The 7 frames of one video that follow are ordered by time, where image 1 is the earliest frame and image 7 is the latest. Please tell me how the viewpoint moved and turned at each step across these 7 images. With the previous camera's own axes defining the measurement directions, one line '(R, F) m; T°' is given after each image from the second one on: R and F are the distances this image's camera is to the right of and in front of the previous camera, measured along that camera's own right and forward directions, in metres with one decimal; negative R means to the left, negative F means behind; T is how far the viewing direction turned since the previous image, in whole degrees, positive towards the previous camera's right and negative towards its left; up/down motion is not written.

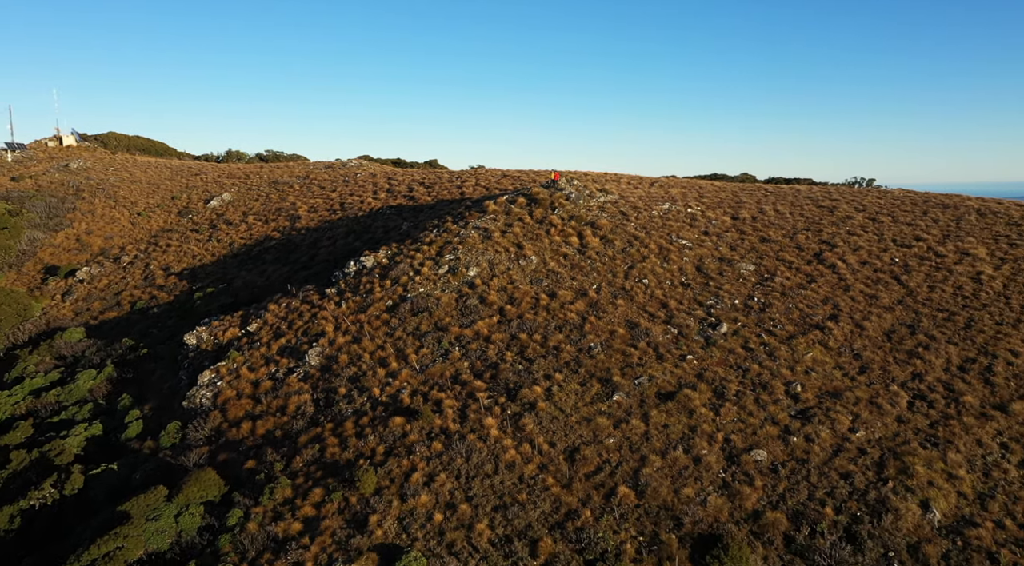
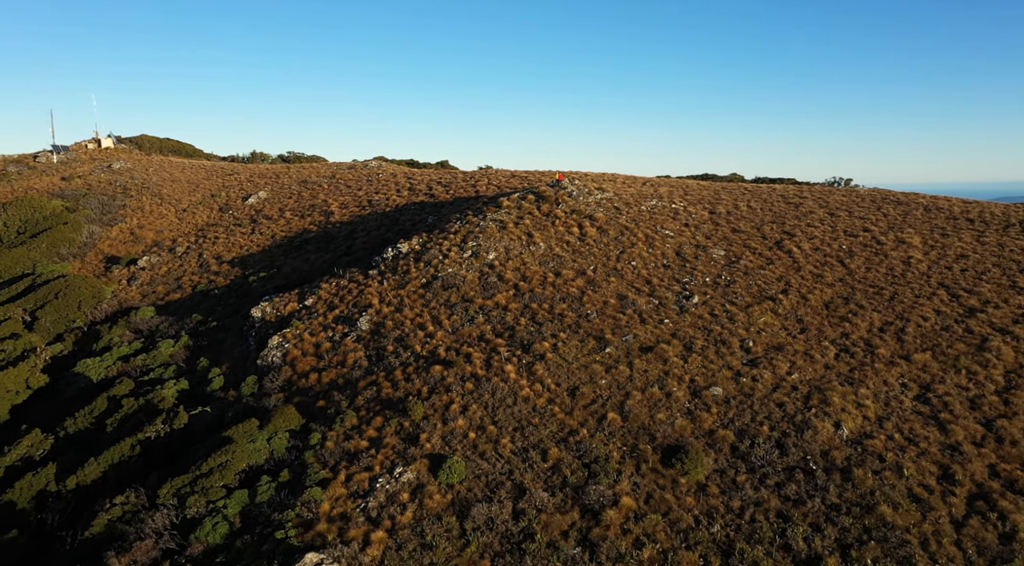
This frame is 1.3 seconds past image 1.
(-0.4, -4.9) m; 0°
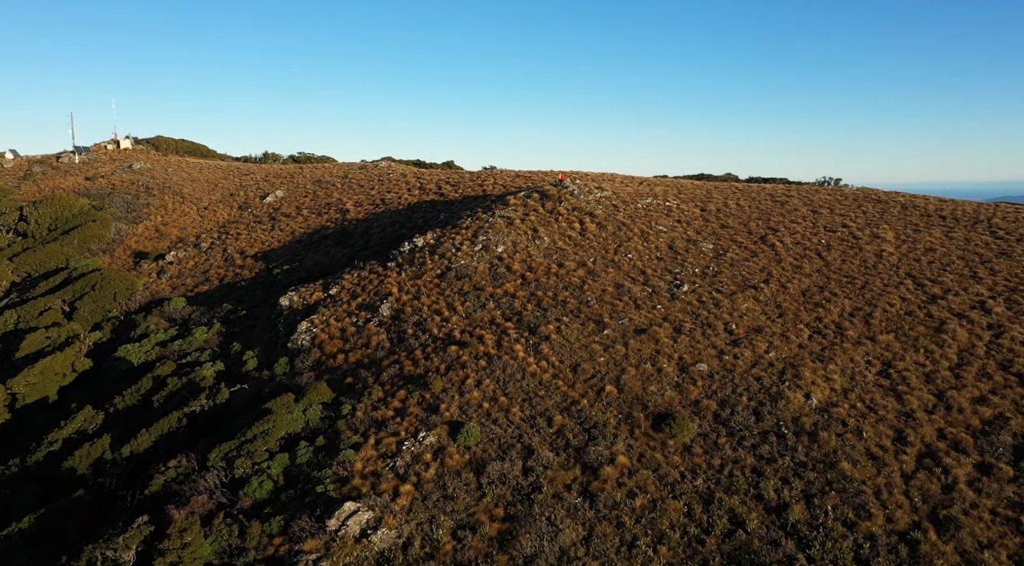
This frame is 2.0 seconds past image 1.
(-0.3, -2.7) m; 0°
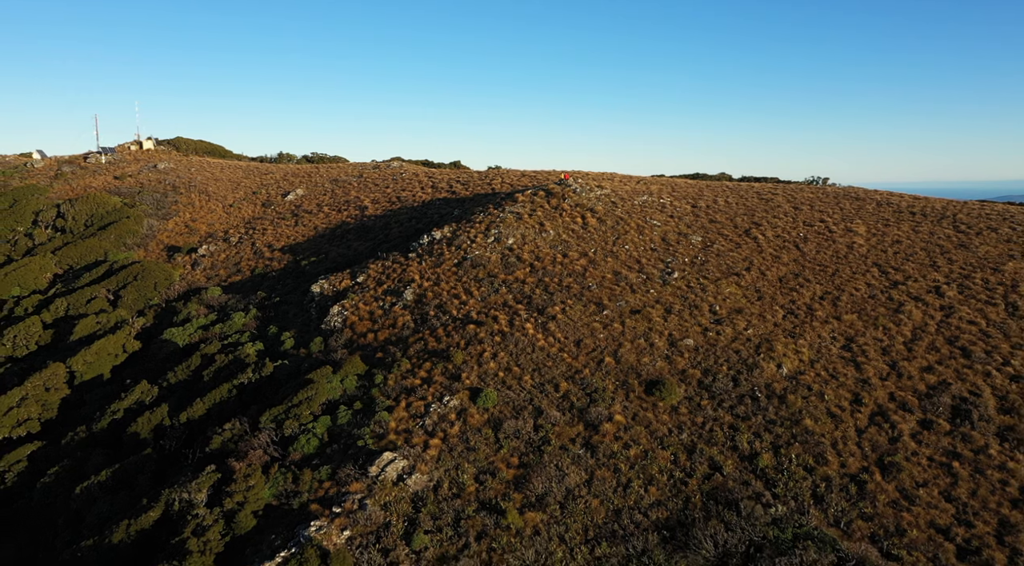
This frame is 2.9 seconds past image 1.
(-0.4, -3.5) m; 0°
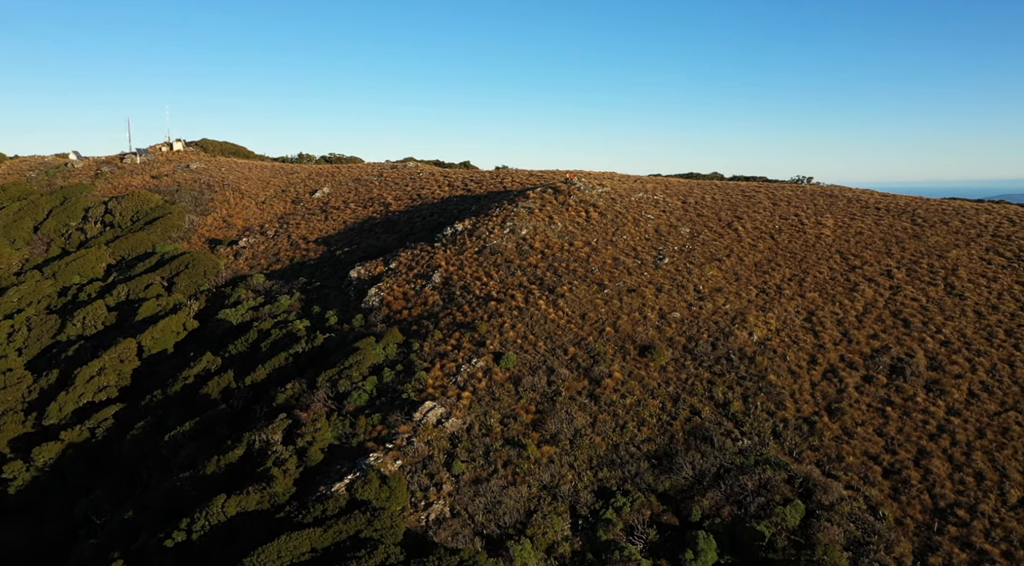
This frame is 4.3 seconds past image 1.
(-0.7, -5.2) m; 0°
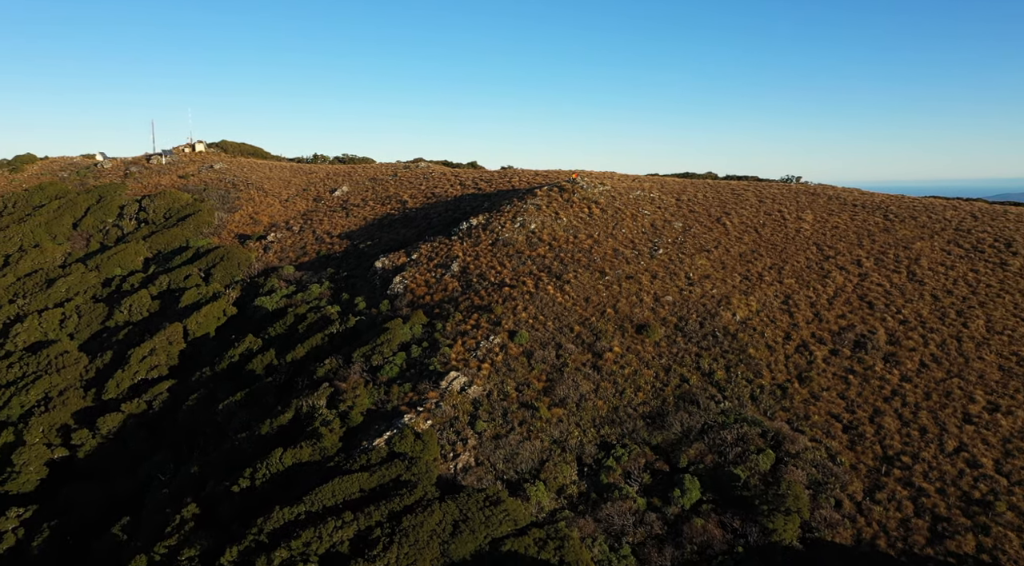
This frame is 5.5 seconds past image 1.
(-0.6, -4.3) m; 0°
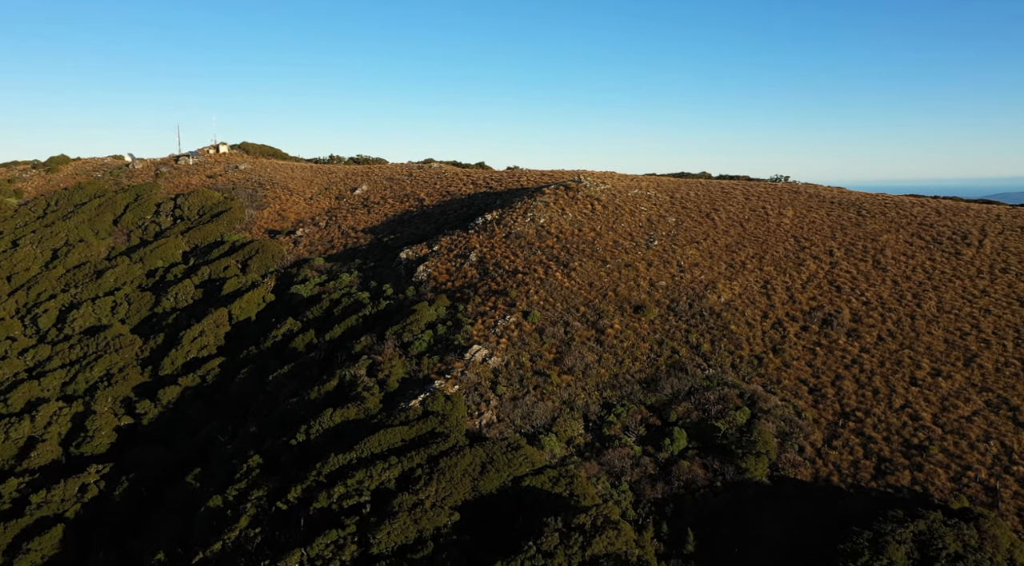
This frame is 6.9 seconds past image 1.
(-0.7, -5.1) m; 0°
